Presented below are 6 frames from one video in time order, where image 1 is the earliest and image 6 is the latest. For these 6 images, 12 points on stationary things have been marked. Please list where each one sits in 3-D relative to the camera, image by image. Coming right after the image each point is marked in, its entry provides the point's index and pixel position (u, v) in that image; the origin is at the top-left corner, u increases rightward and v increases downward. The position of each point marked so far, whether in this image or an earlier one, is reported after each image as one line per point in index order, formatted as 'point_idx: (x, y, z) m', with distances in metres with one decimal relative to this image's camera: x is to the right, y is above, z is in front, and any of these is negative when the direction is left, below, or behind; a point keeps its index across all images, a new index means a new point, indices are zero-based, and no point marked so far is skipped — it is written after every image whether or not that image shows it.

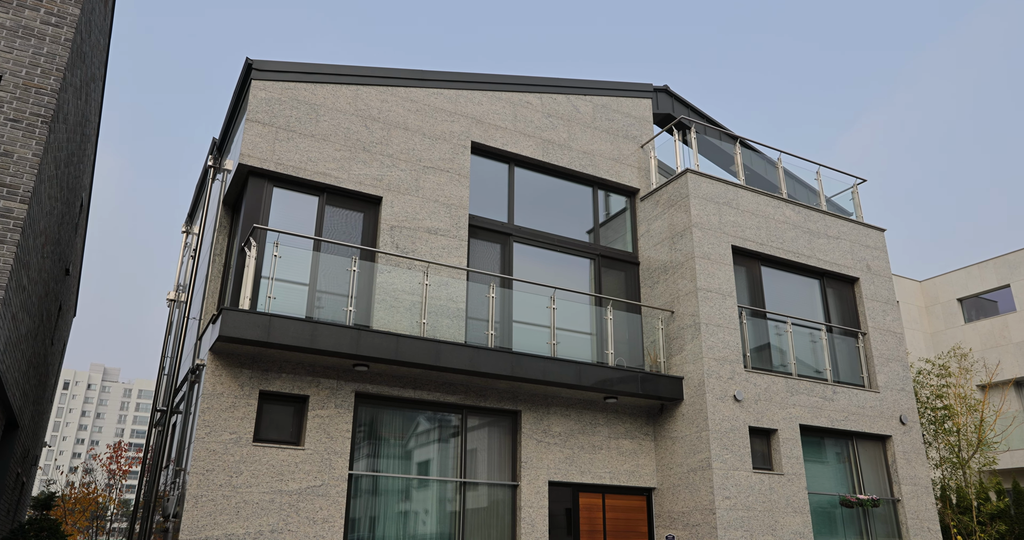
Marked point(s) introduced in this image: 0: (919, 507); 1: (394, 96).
0: (+5.9, -3.4, +9.7) m
1: (-1.6, +2.3, +9.1) m
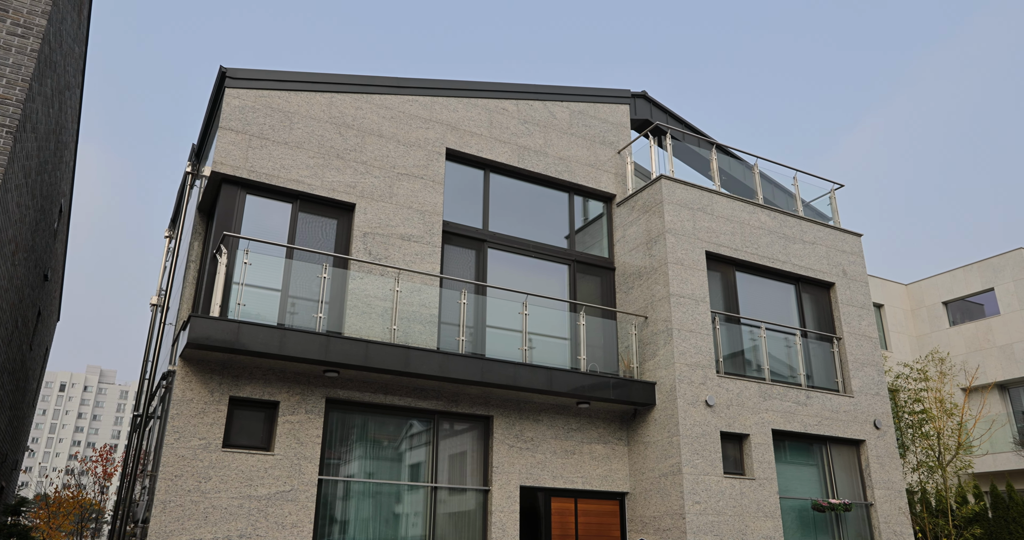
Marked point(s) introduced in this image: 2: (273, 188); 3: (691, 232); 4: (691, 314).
0: (+5.5, -3.5, +9.8) m
1: (-1.9, +2.3, +9.1) m
2: (-2.9, +1.0, +8.2) m
3: (+2.6, +0.5, +9.7) m
4: (+2.4, -0.6, +9.3) m
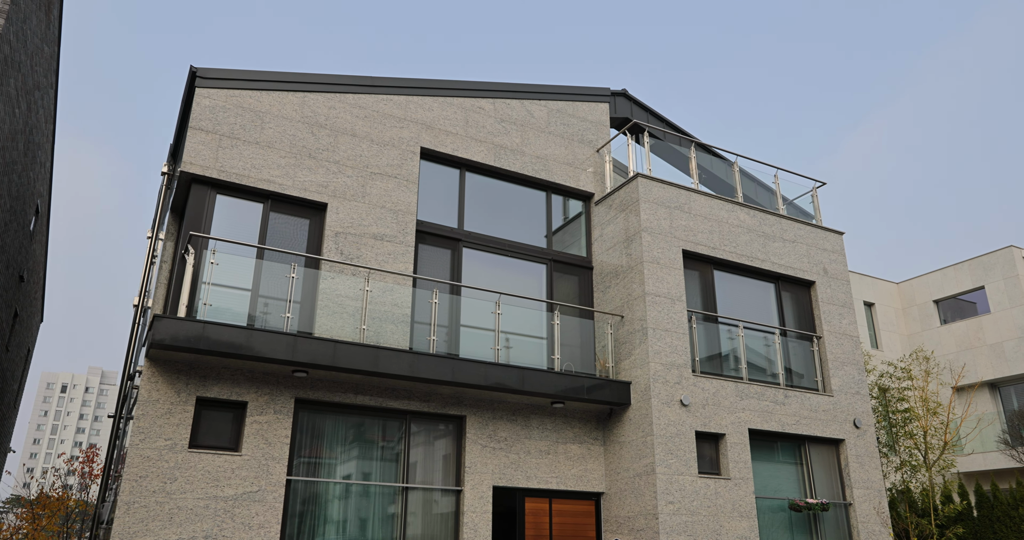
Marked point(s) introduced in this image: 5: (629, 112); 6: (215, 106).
0: (+5.2, -3.5, +9.7) m
1: (-2.3, +2.3, +9.1) m
2: (-3.2, +1.0, +8.2) m
3: (+2.2, +0.6, +9.7) m
4: (+2.1, -0.6, +9.2) m
5: (+2.0, +2.8, +11.8) m
6: (-3.6, +2.0, +8.2) m
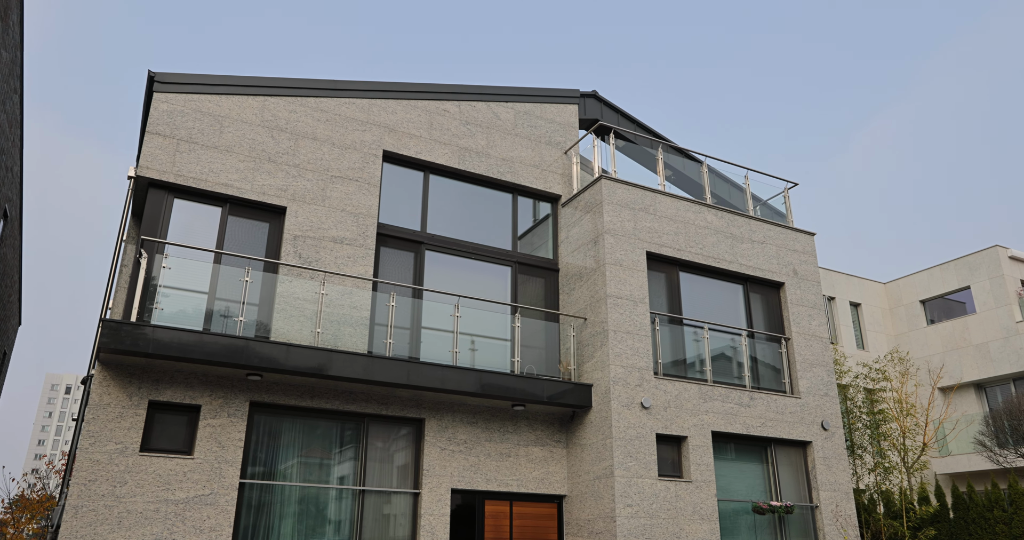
0: (+4.7, -3.5, +9.7) m
1: (-2.8, +2.2, +9.1) m
2: (-3.8, +0.9, +8.2) m
3: (+1.7, +0.5, +9.7) m
4: (+1.6, -0.6, +9.2) m
5: (+1.5, +2.7, +11.8) m
6: (-4.1, +1.9, +8.2) m
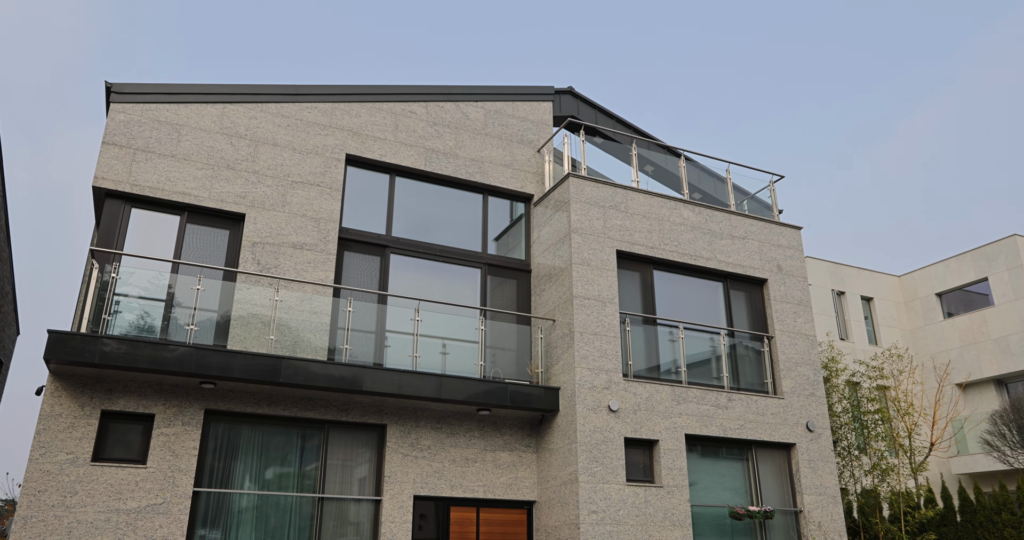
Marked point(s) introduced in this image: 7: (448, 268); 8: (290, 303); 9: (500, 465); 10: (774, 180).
0: (+4.3, -3.4, +9.3) m
1: (-3.3, +2.1, +9.1) m
2: (-4.3, +0.8, +8.2) m
3: (+1.2, +0.5, +9.5) m
4: (+1.1, -0.6, +9.0) m
5: (+1.1, +2.7, +11.6) m
6: (-4.7, +1.8, +8.3) m
7: (-0.9, 0.0, +9.7) m
8: (-2.7, -0.4, +8.2) m
9: (-0.1, -2.6, +8.9) m
10: (+4.4, +1.5, +11.4) m
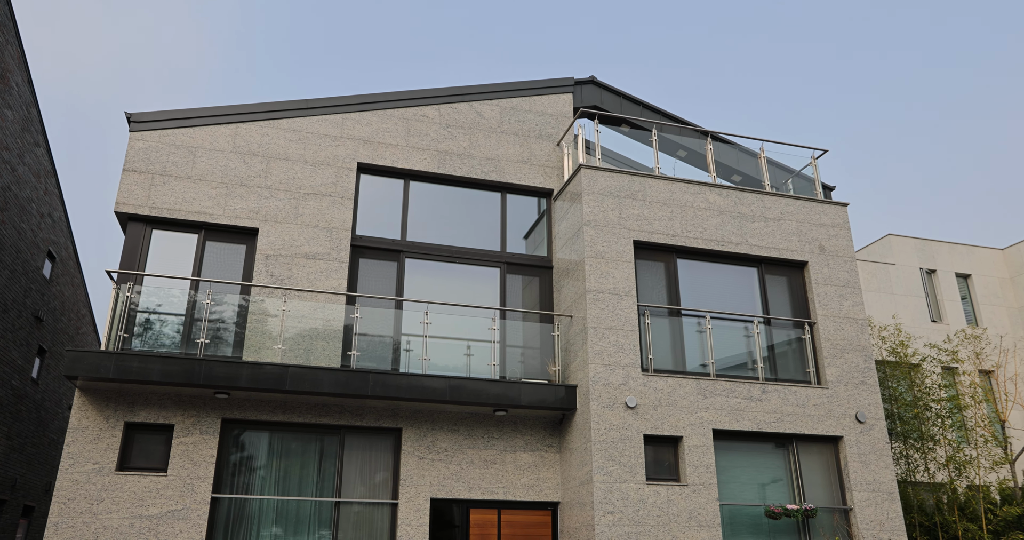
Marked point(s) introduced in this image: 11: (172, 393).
0: (+4.6, -3.1, +8.5) m
1: (-3.3, +2.0, +9.4) m
2: (-4.3, +0.6, +8.6) m
3: (+1.4, +0.6, +9.1) m
4: (+1.3, -0.5, +8.6) m
5: (+1.4, +2.9, +11.2) m
6: (-4.7, +1.6, +8.8) m
7: (-0.6, 0.0, +9.6) m
8: (-2.6, -0.5, +8.4) m
9: (+0.1, -2.5, +8.7) m
10: (+4.8, +1.8, +10.6) m
11: (-3.9, -1.4, +8.0) m
